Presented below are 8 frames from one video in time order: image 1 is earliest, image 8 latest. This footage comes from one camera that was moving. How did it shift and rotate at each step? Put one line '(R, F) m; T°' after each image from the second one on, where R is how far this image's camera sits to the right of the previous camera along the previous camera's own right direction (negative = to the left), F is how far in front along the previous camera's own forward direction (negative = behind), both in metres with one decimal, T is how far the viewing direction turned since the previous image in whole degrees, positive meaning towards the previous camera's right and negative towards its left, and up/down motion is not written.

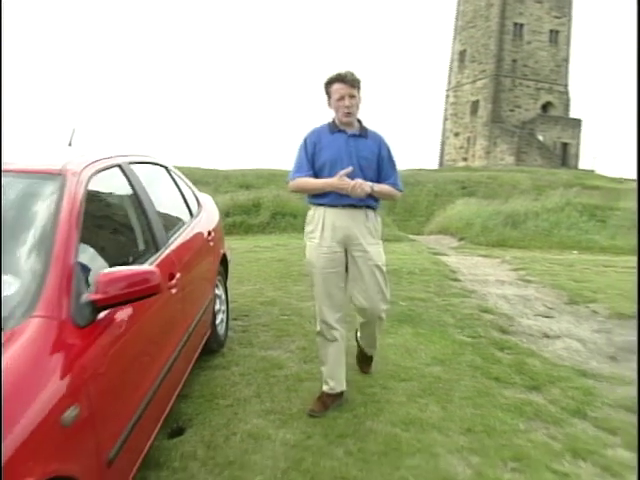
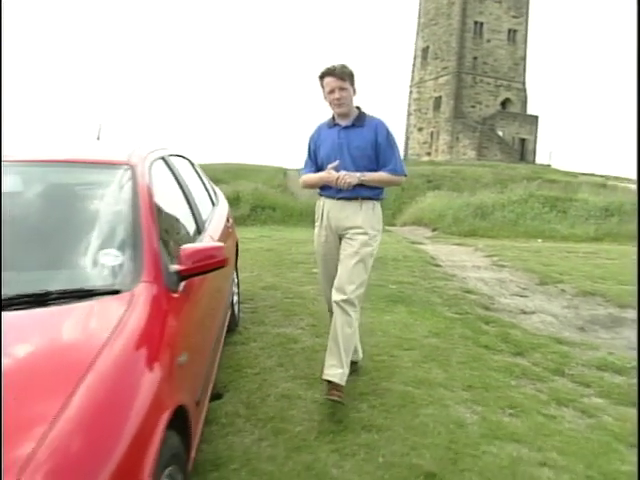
(-0.4, -0.4) m; +4°
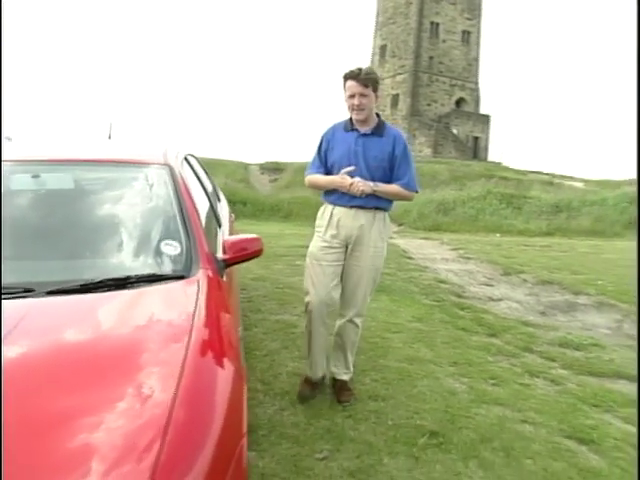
(-0.4, -0.4) m; +5°
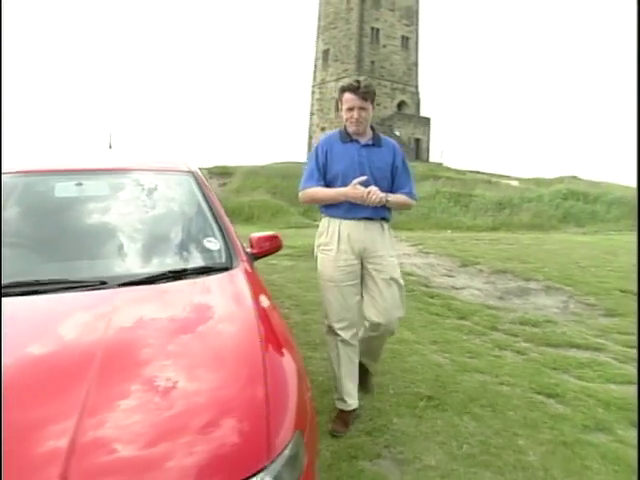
(-0.4, -0.4) m; +6°
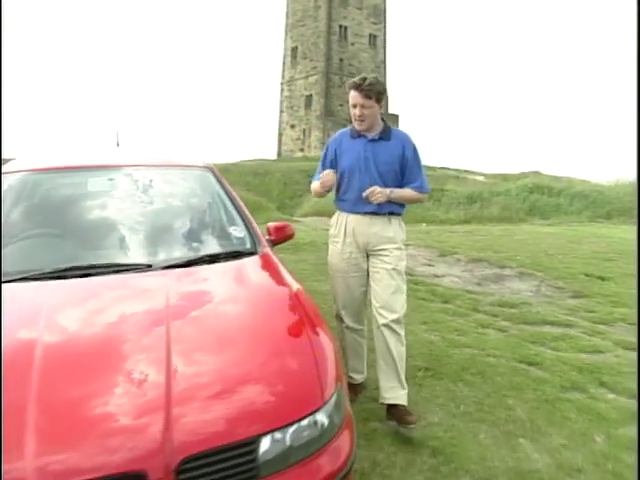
(-0.3, -0.4) m; +4°
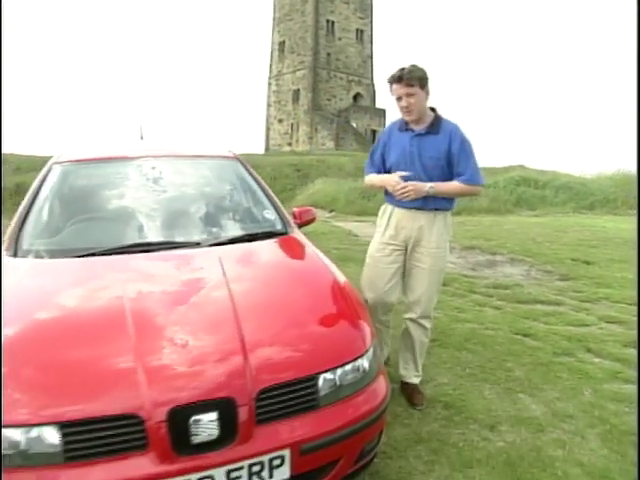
(-0.3, -0.4) m; +2°
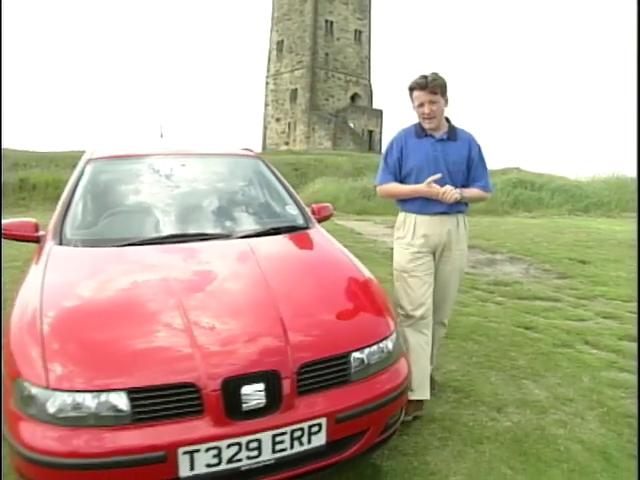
(-0.2, -0.2) m; +1°
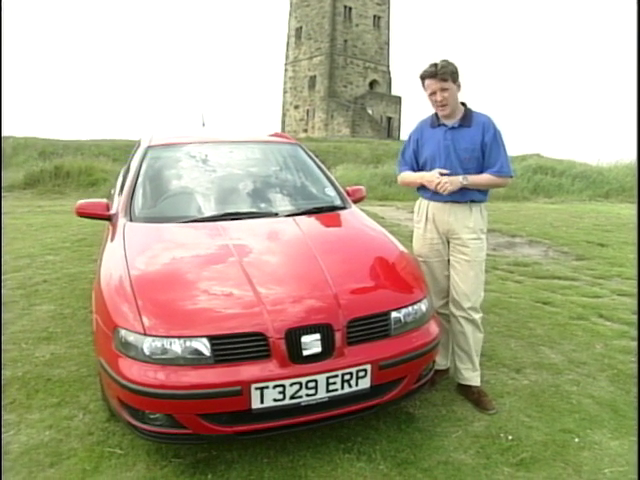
(-0.2, -0.4) m; -2°
